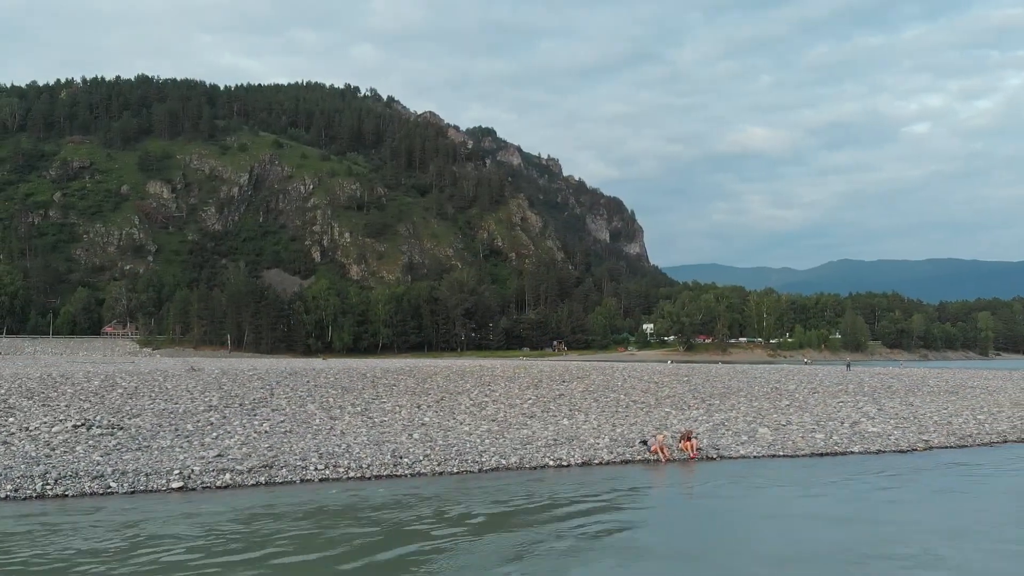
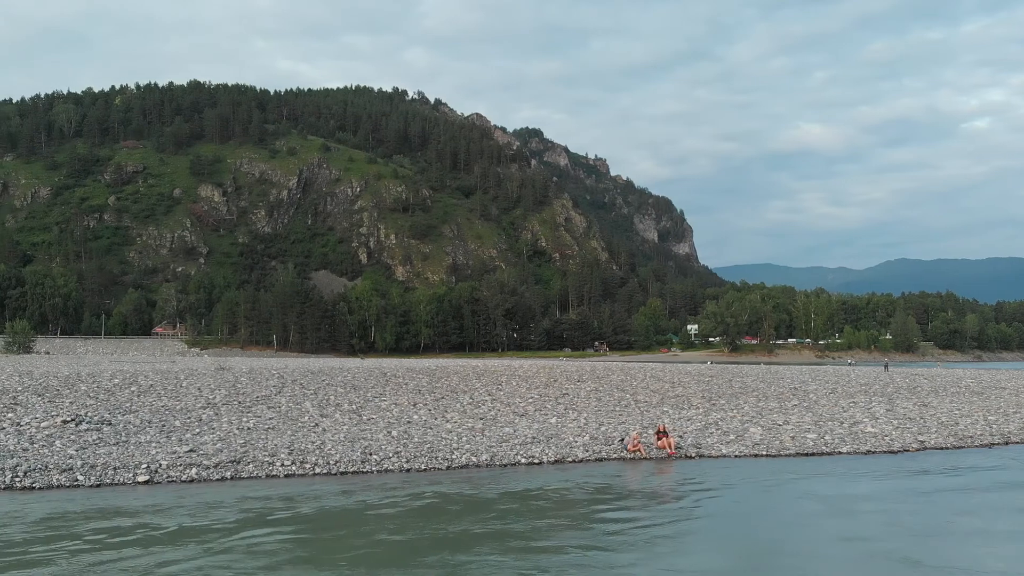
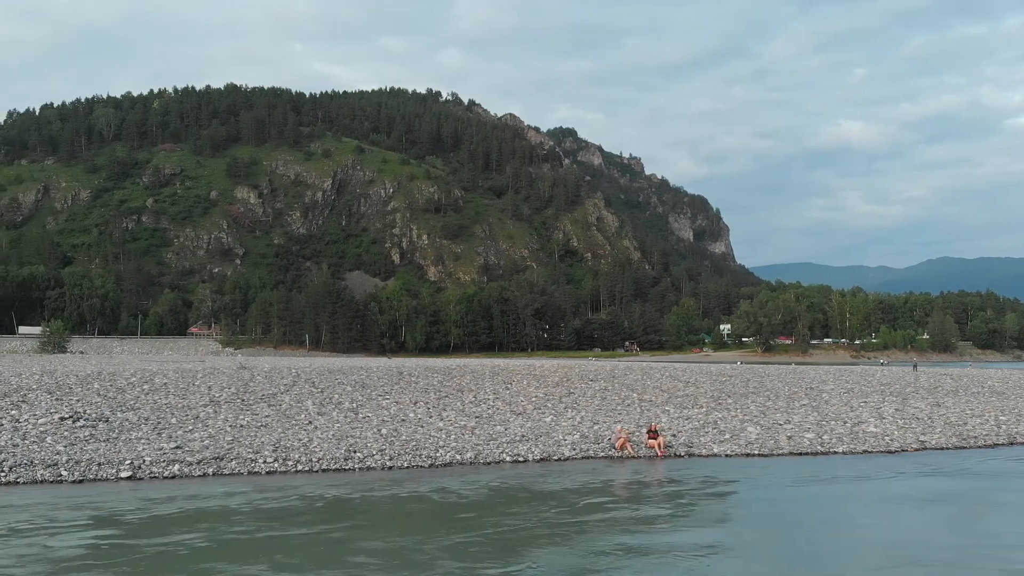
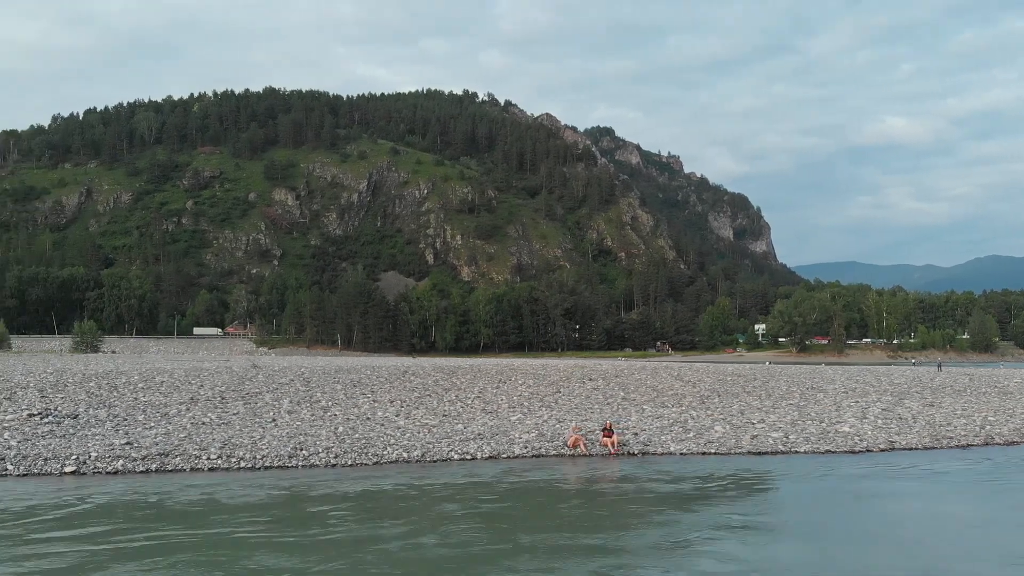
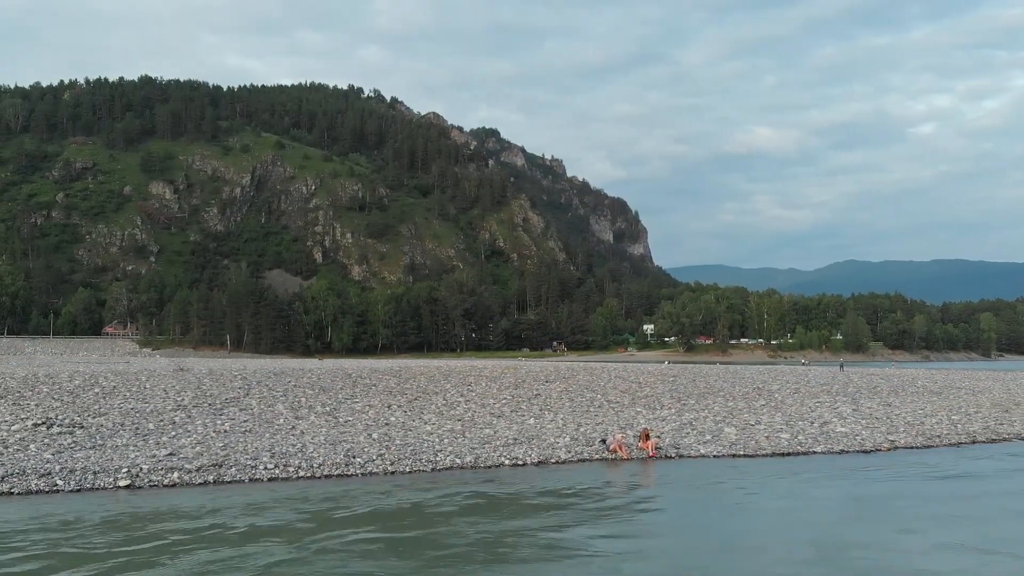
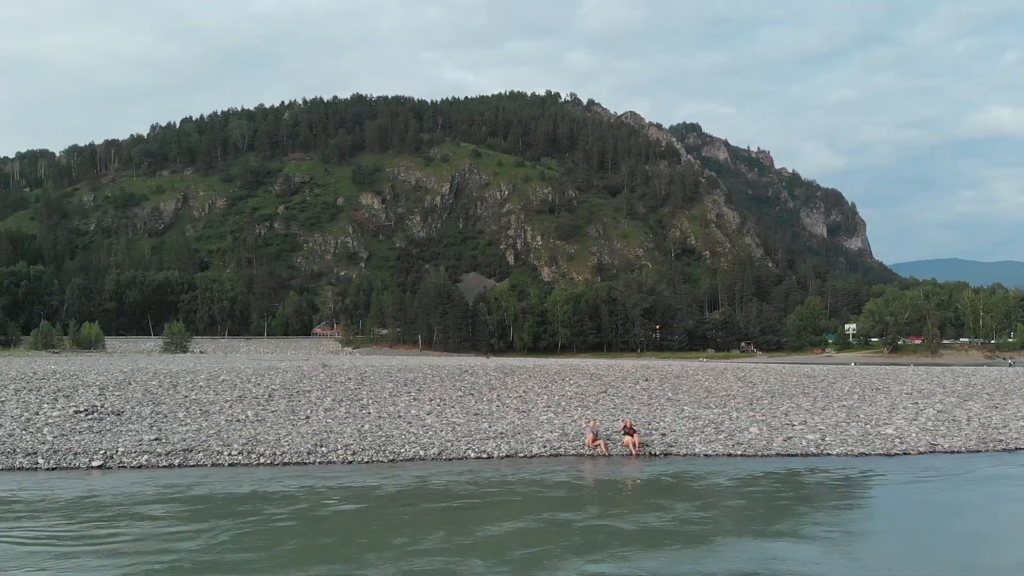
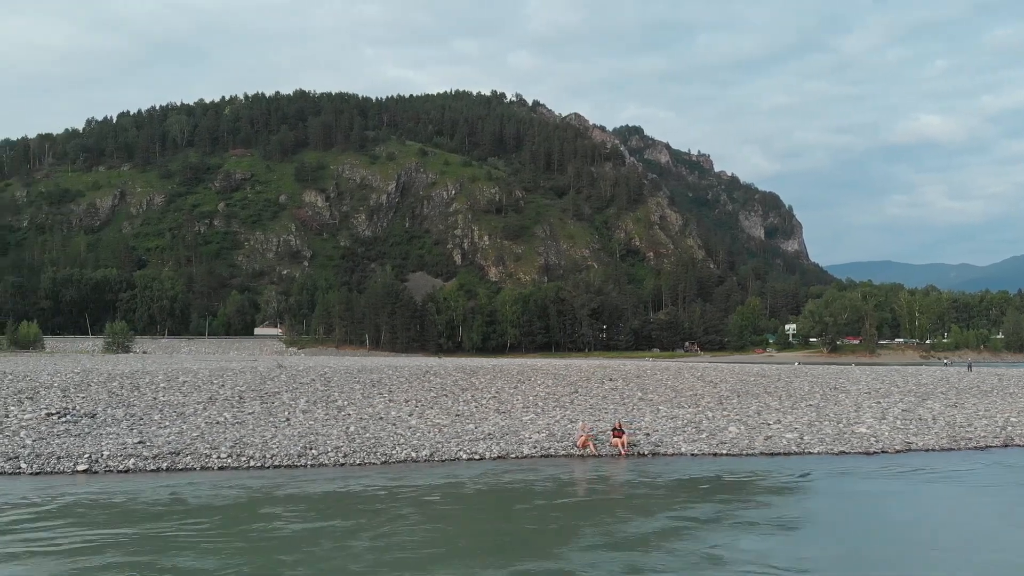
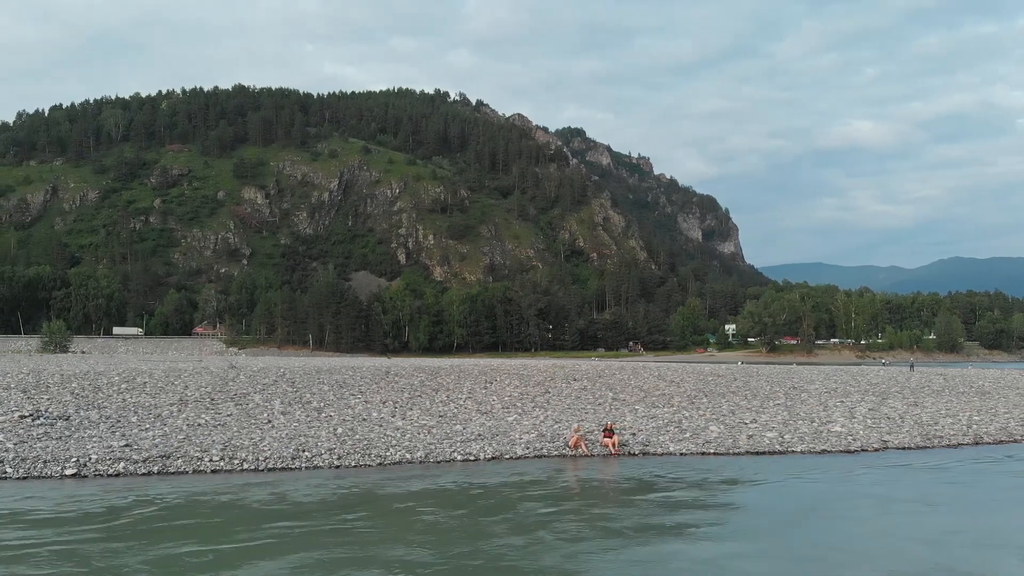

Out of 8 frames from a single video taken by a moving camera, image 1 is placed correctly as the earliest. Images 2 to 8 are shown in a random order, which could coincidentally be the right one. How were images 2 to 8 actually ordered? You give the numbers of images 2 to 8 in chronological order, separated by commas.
5, 2, 3, 8, 4, 7, 6
